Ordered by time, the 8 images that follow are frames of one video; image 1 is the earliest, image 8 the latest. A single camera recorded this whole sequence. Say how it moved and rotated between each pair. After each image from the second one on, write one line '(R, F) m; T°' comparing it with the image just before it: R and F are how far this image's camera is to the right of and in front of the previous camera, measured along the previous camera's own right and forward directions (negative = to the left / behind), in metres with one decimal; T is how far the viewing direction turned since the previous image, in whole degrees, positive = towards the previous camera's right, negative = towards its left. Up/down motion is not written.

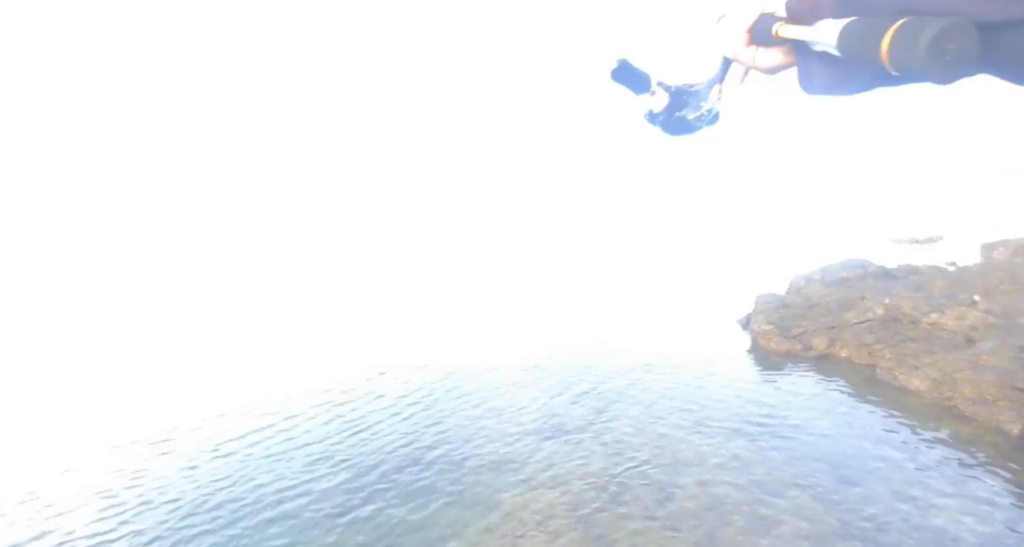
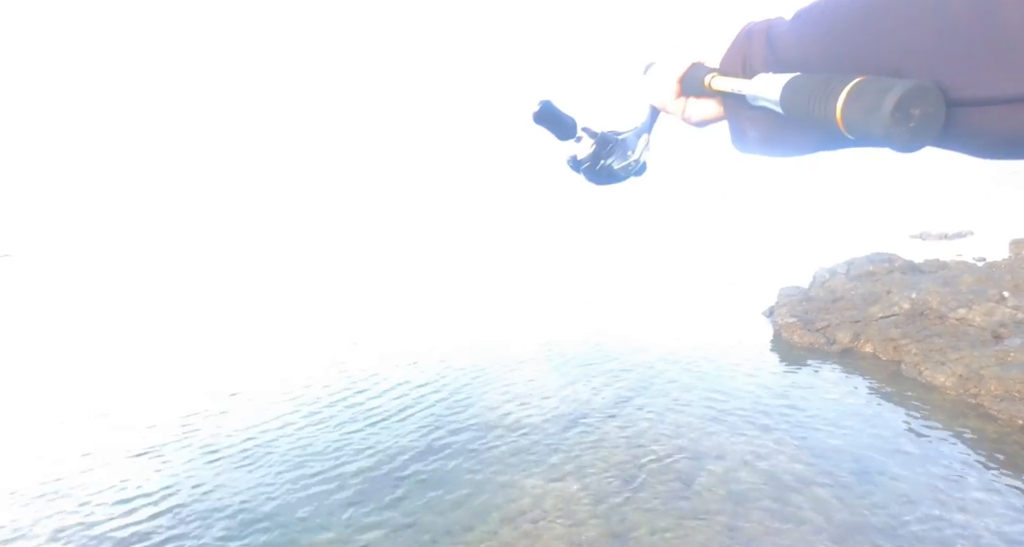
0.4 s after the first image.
(-0.1, -0.8) m; -3°
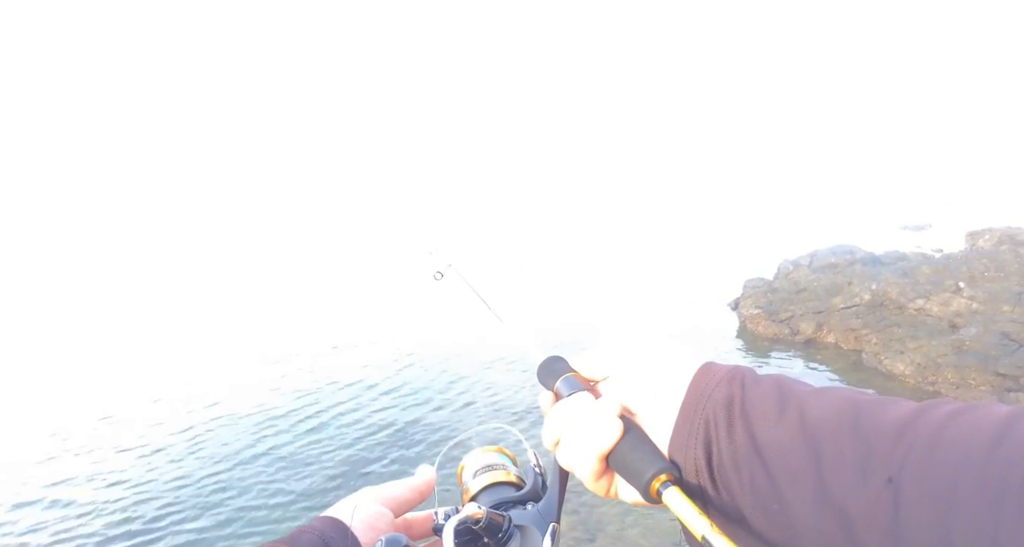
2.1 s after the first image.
(+0.7, +0.2) m; +2°
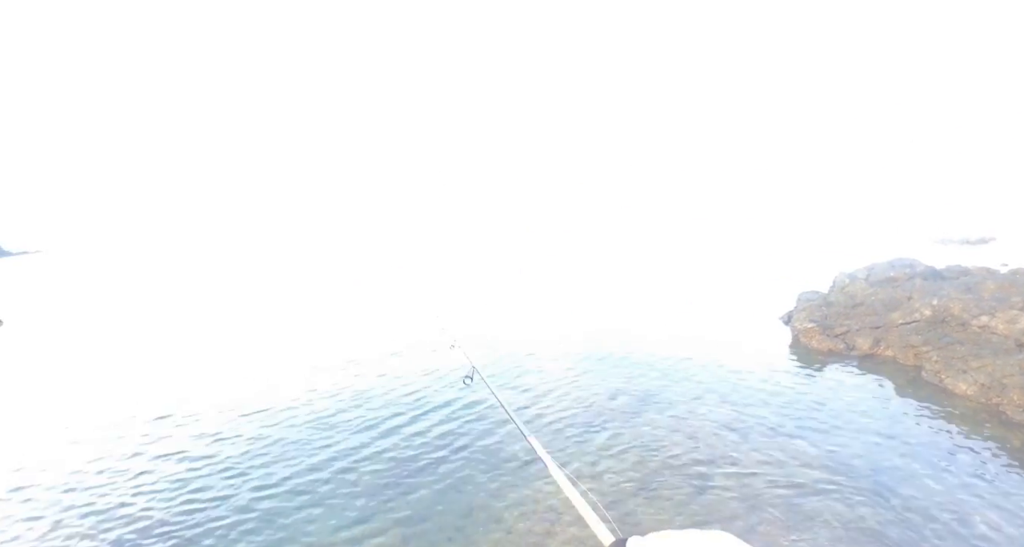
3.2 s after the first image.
(-1.2, -0.1) m; -3°
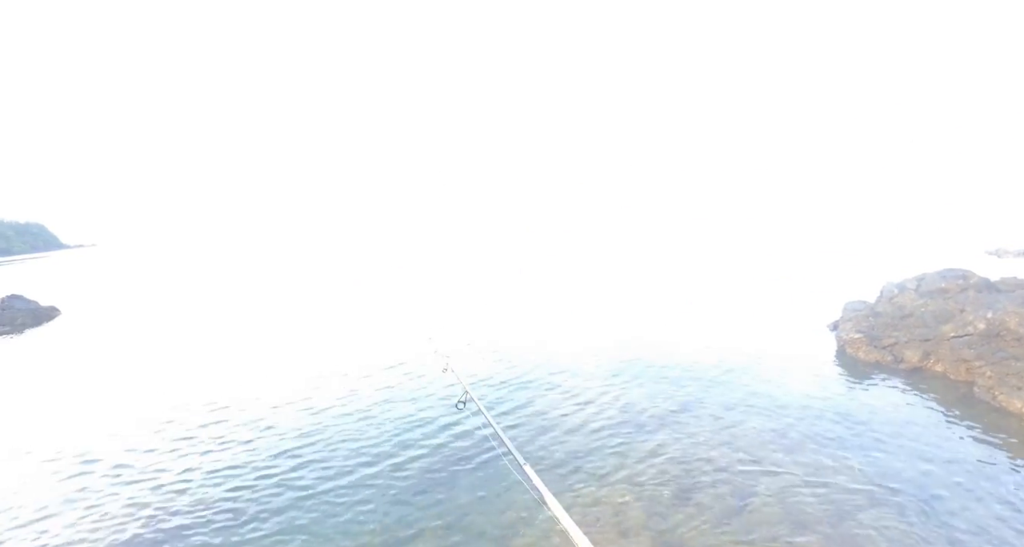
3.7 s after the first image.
(-0.9, 0.0) m; -3°
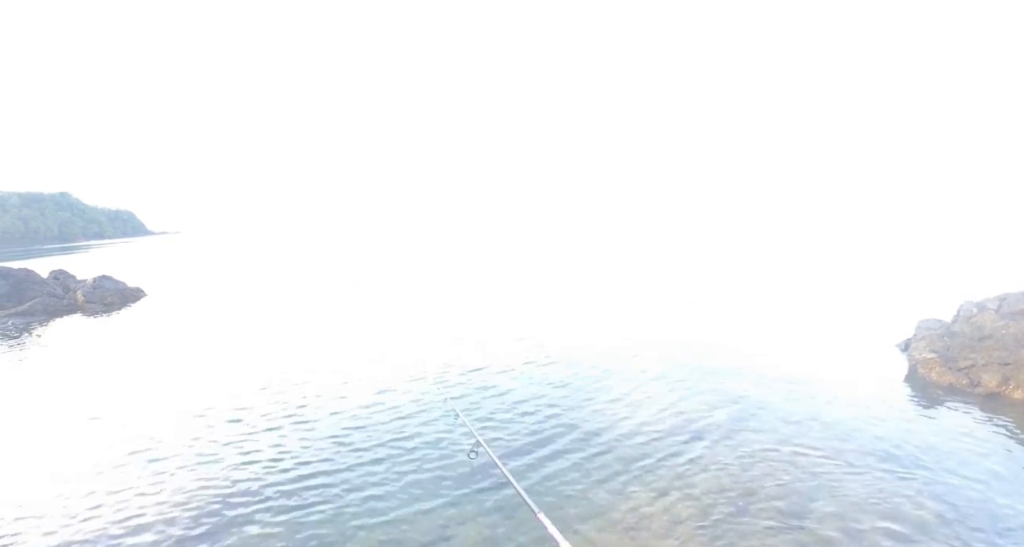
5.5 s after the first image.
(-1.4, -0.4) m; -4°
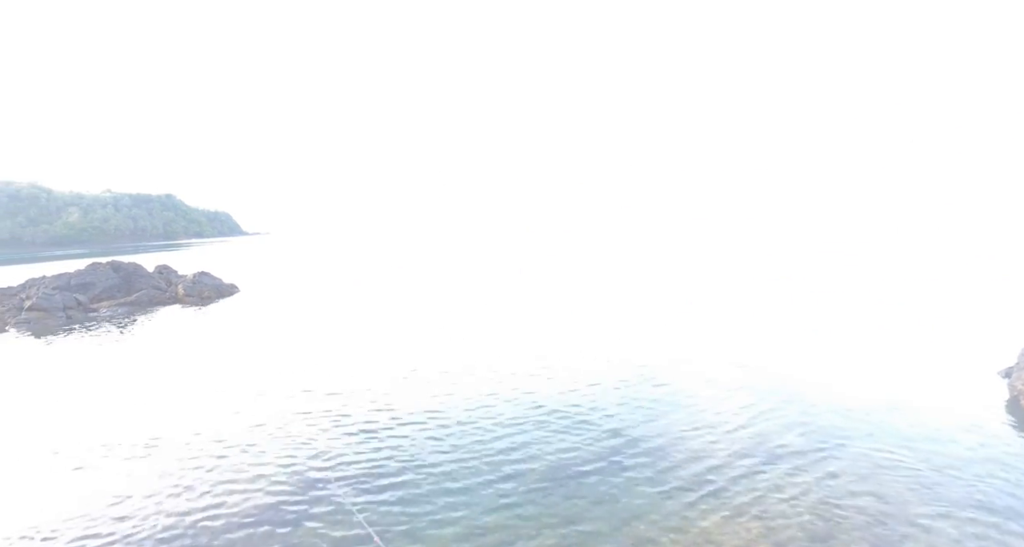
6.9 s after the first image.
(-1.6, -0.7) m; -5°
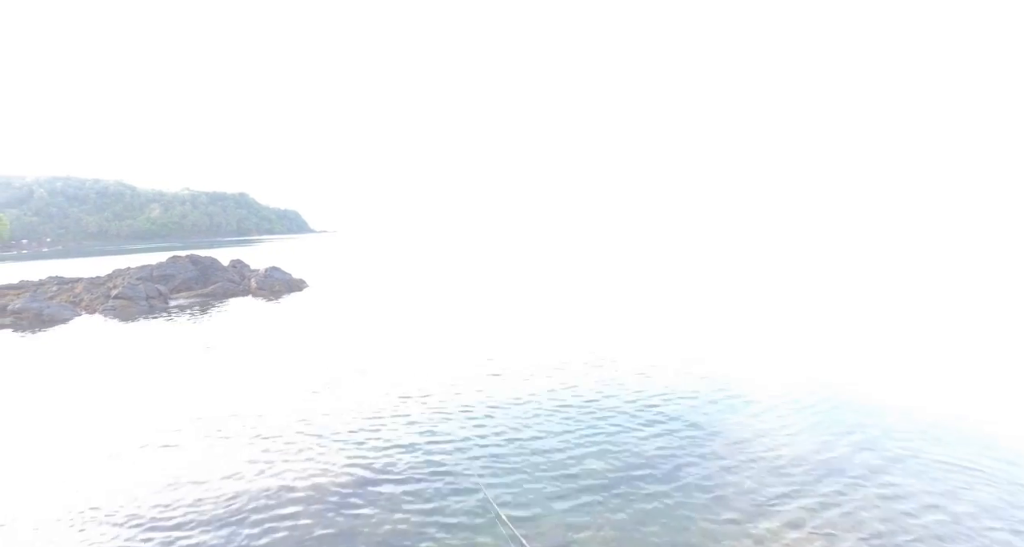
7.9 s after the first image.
(-1.6, -1.1) m; -4°
